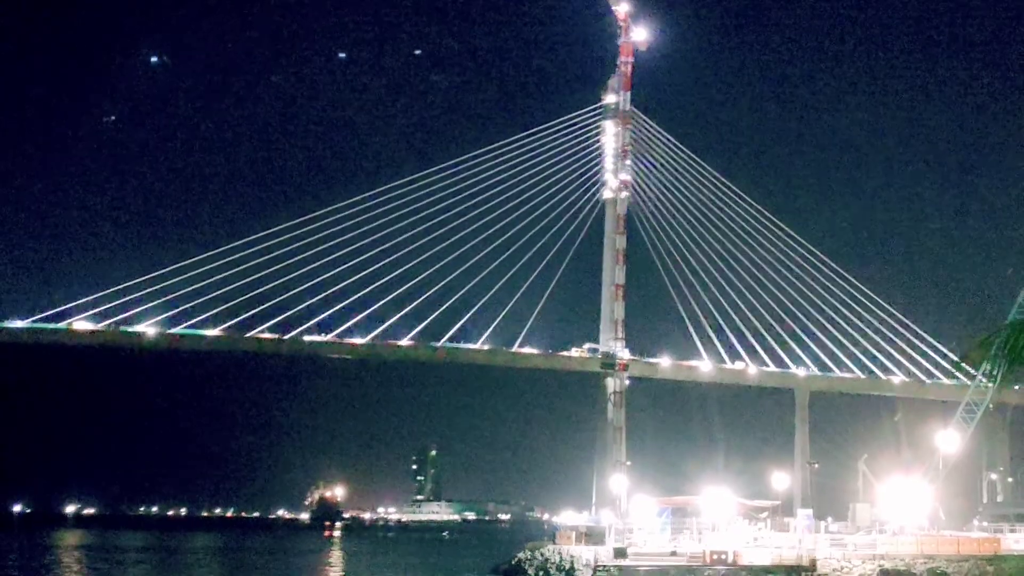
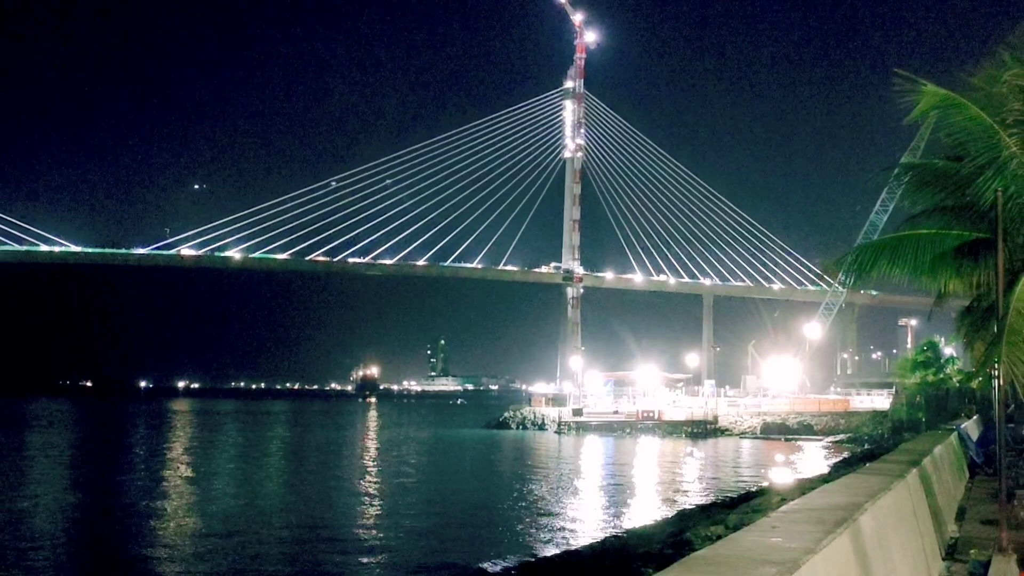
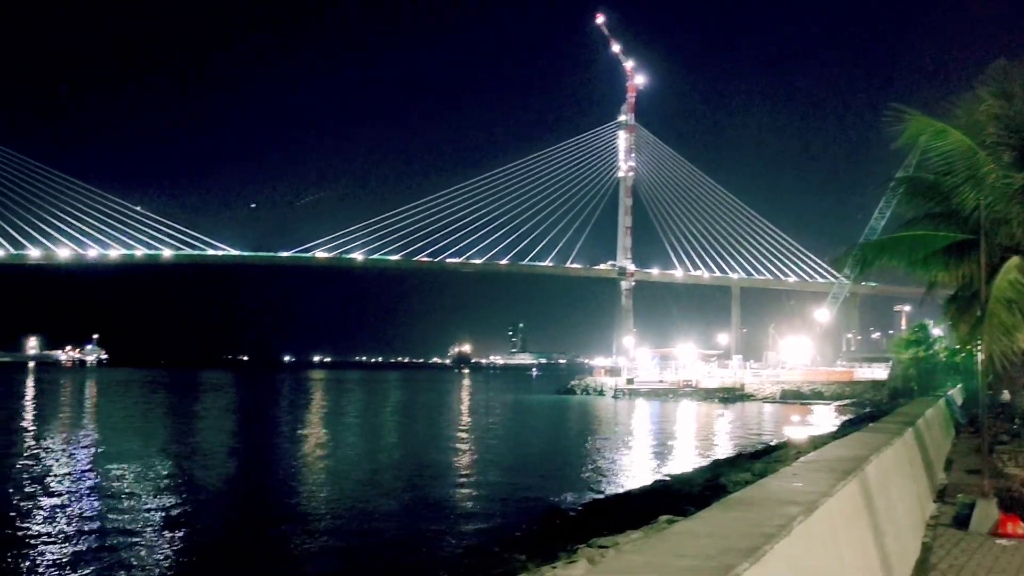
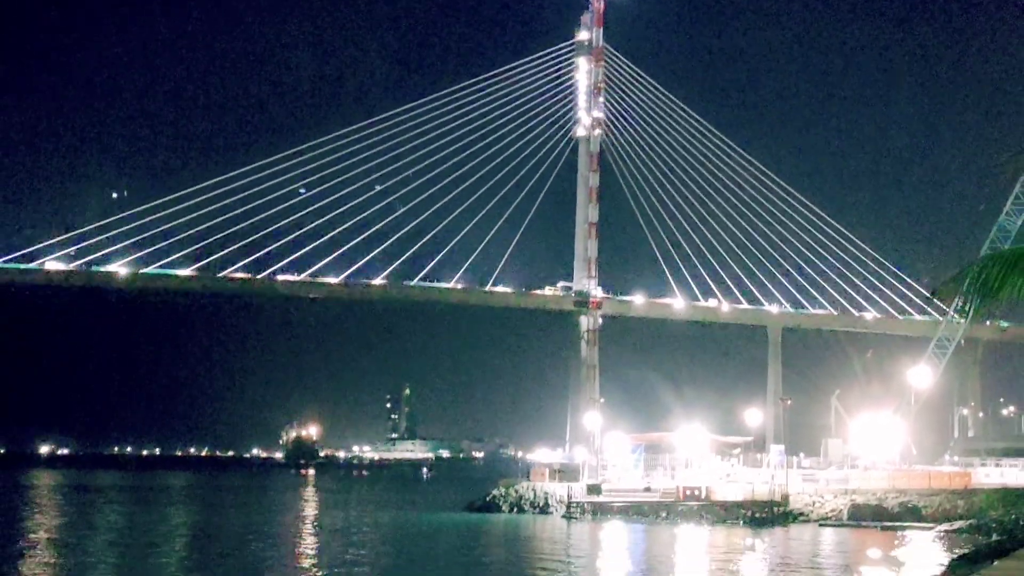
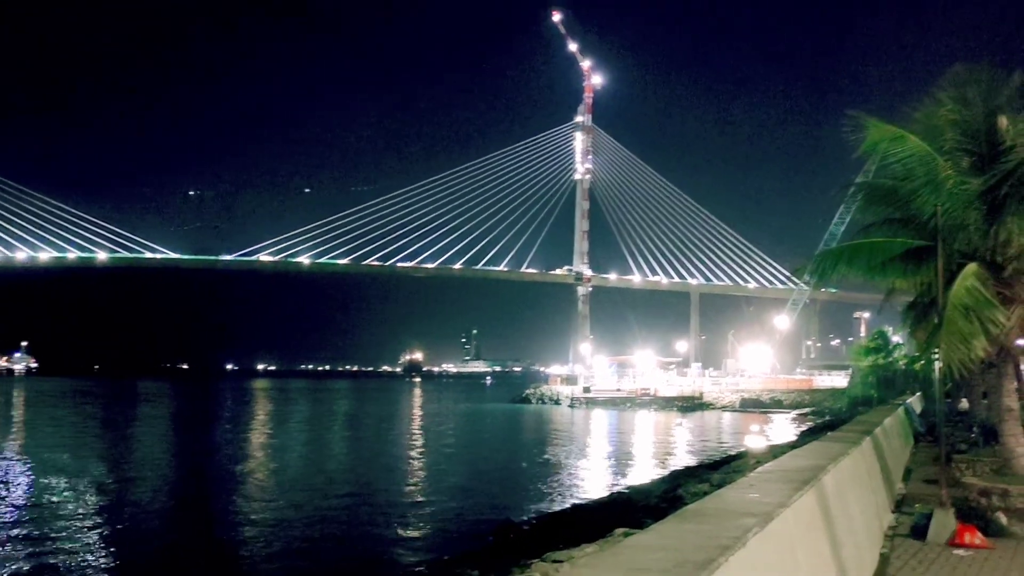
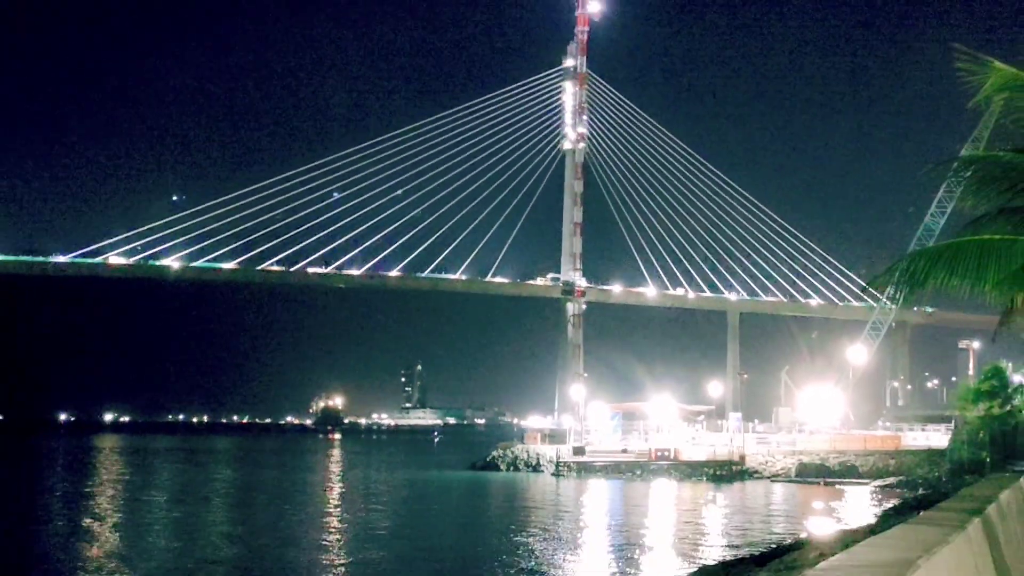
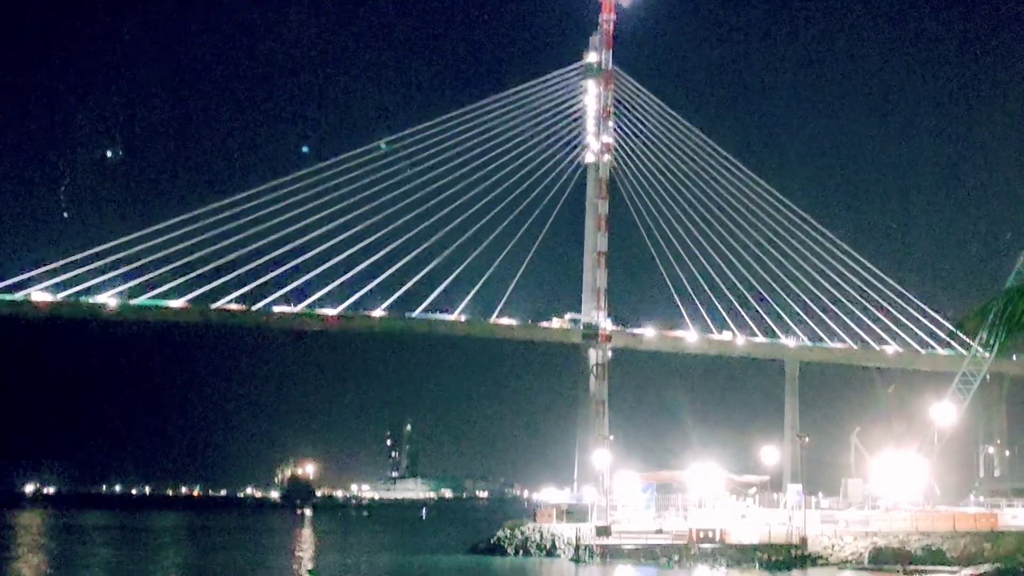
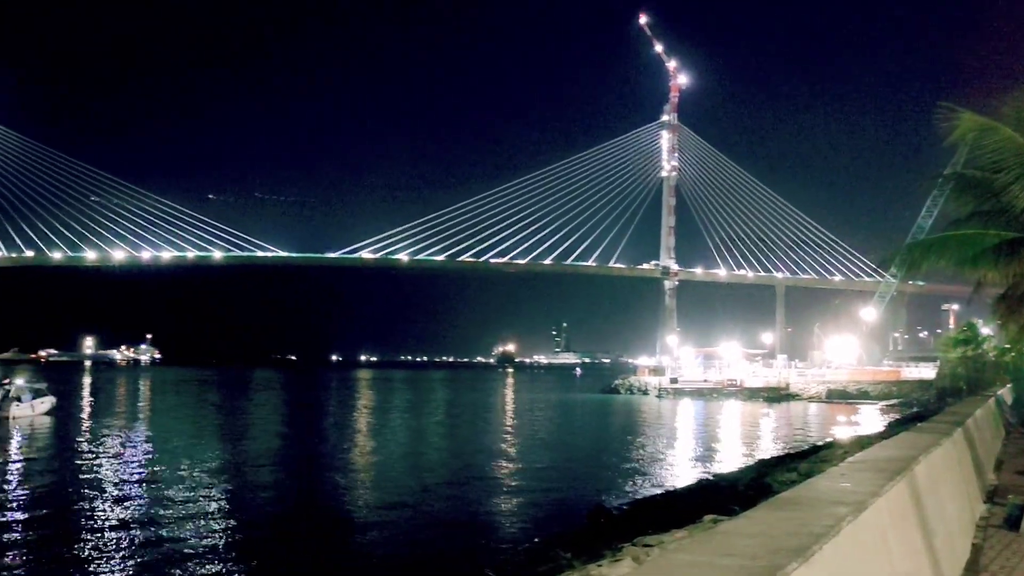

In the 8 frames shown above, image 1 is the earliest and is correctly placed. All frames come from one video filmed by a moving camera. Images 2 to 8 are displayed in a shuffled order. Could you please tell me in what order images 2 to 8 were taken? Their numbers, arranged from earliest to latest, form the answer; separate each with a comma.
7, 4, 6, 2, 5, 3, 8
